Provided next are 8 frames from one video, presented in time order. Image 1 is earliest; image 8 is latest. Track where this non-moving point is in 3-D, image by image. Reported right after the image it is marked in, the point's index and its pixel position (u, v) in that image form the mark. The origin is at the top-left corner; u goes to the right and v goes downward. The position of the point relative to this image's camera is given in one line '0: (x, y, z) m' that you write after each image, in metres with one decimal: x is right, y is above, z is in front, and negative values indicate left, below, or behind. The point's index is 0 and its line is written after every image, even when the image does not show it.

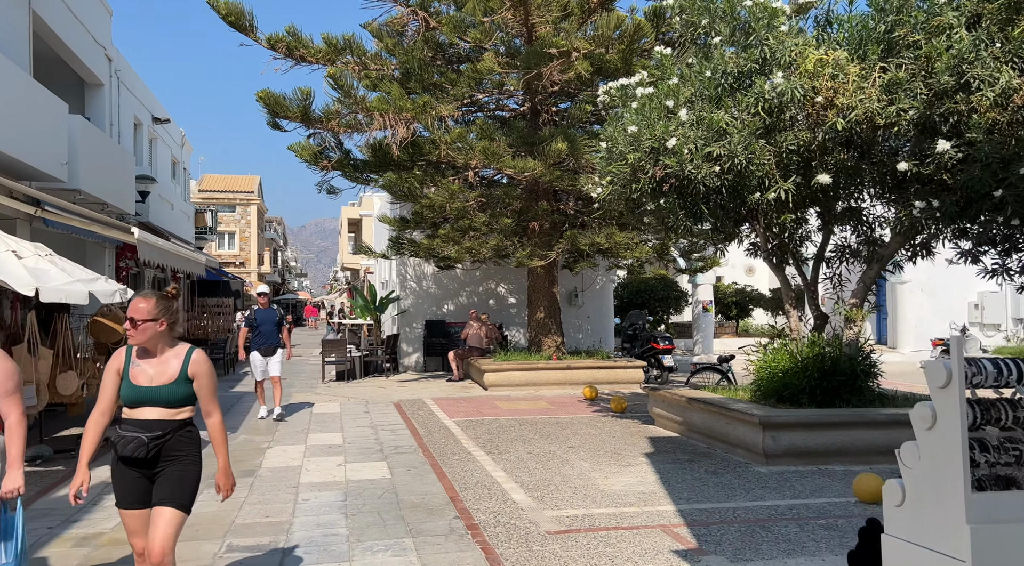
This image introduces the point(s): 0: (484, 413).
0: (-0.3, -1.7, +10.5) m
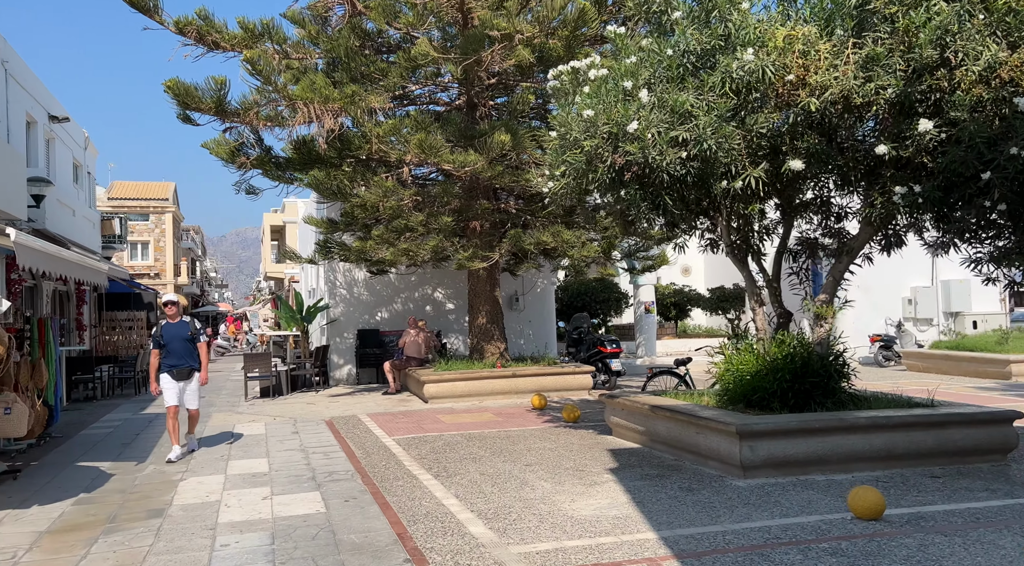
0: (-1.0, -1.7, +9.6) m
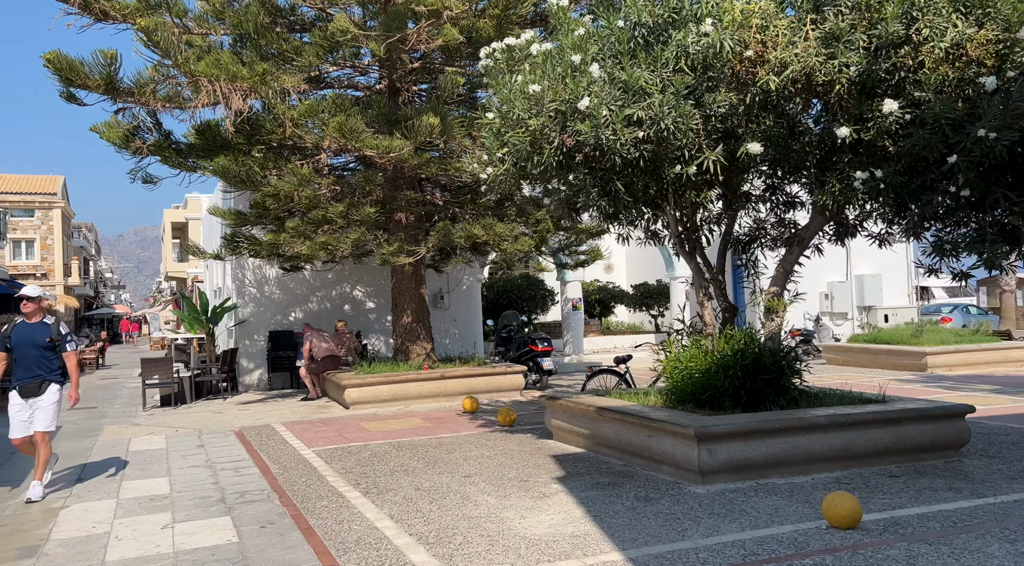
0: (-1.7, -1.7, +8.9) m
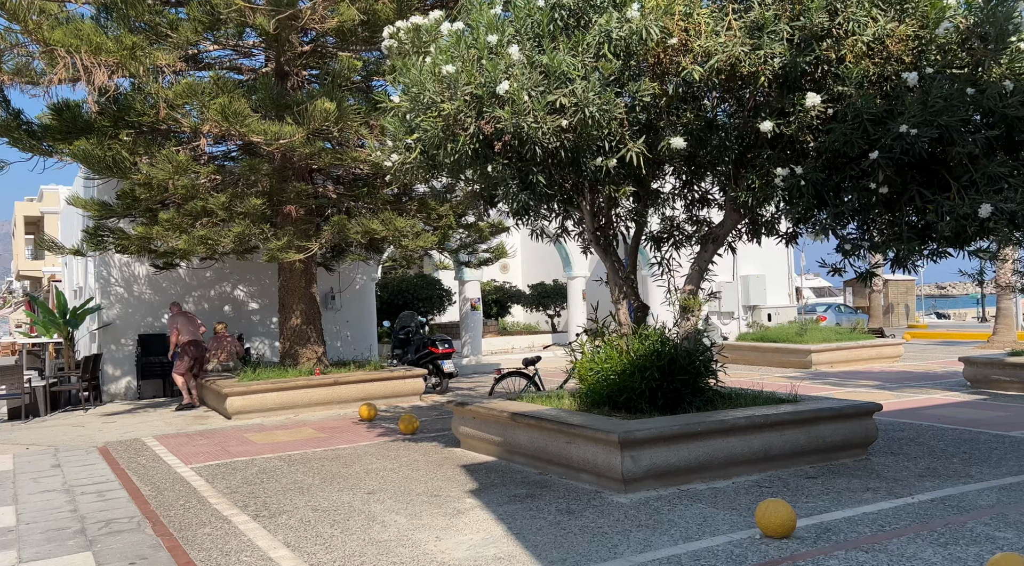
0: (-2.7, -1.7, +8.1) m
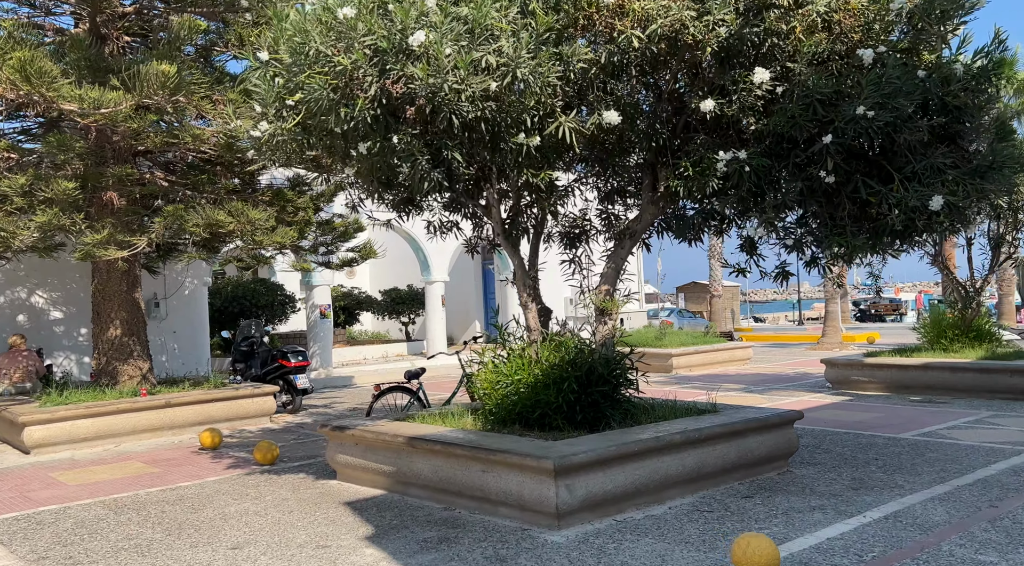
0: (-3.7, -1.7, +6.4) m
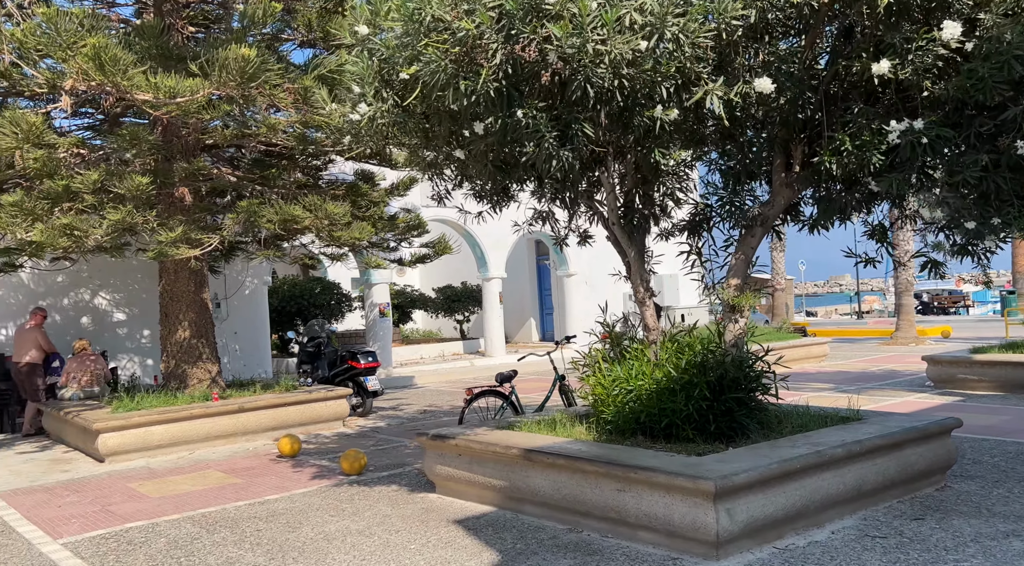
0: (-2.8, -1.7, +6.0) m
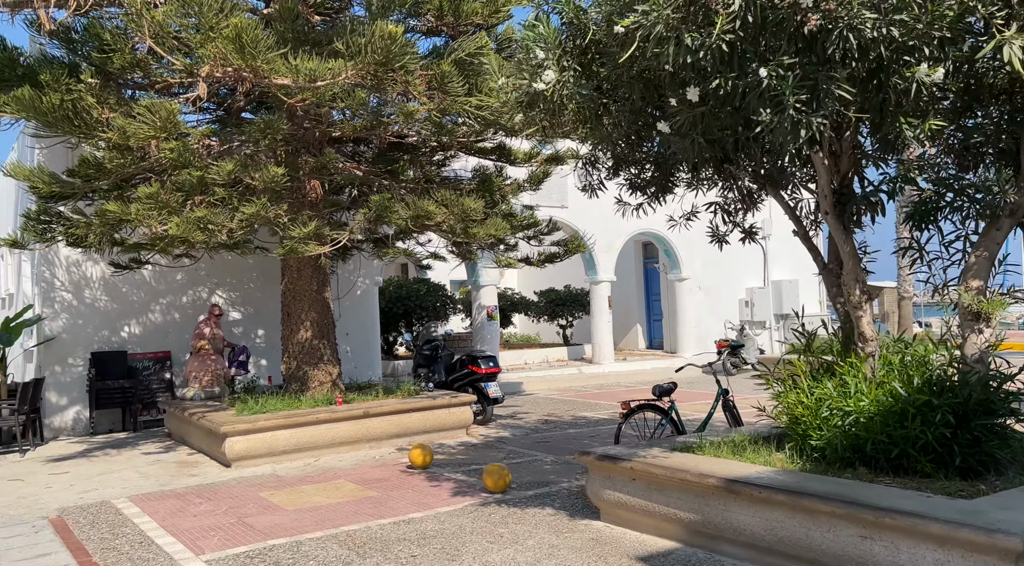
0: (-1.7, -1.6, +5.5) m
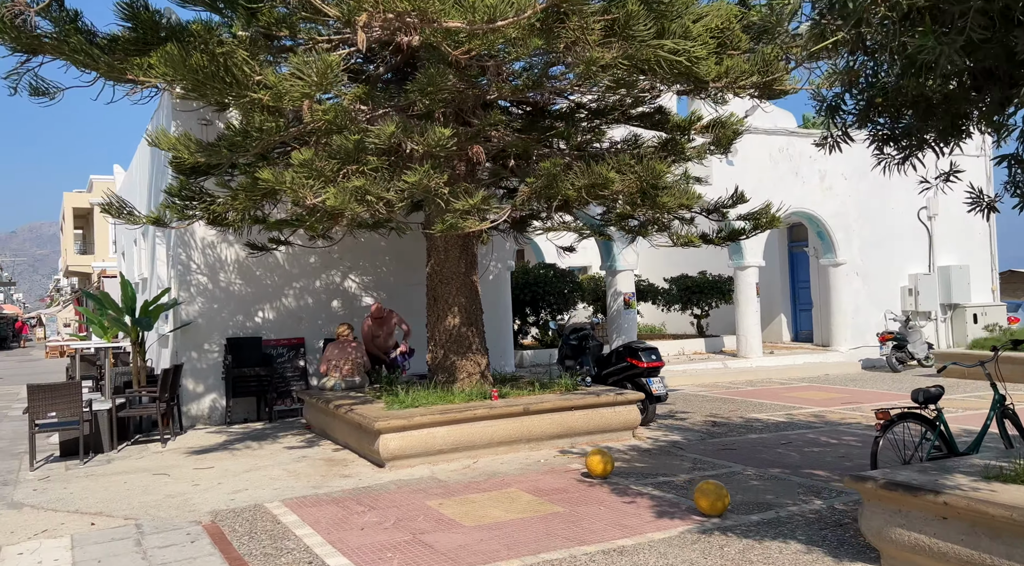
0: (-0.4, -1.5, +4.6) m
